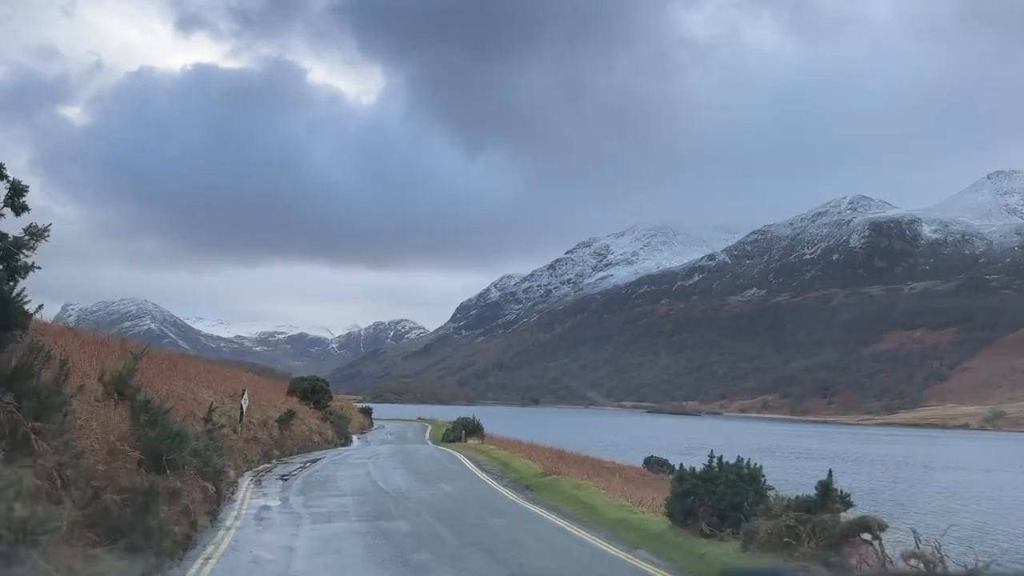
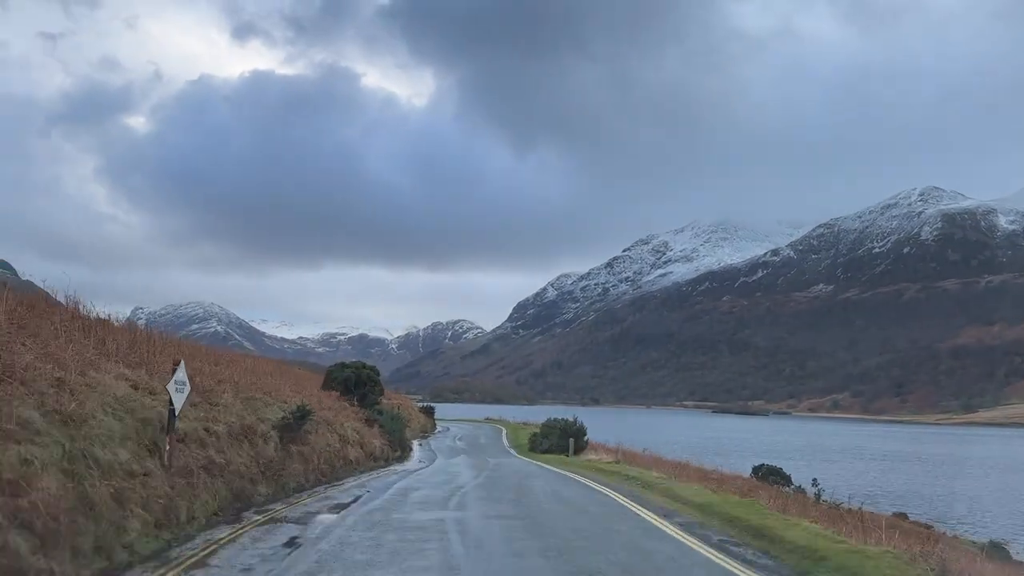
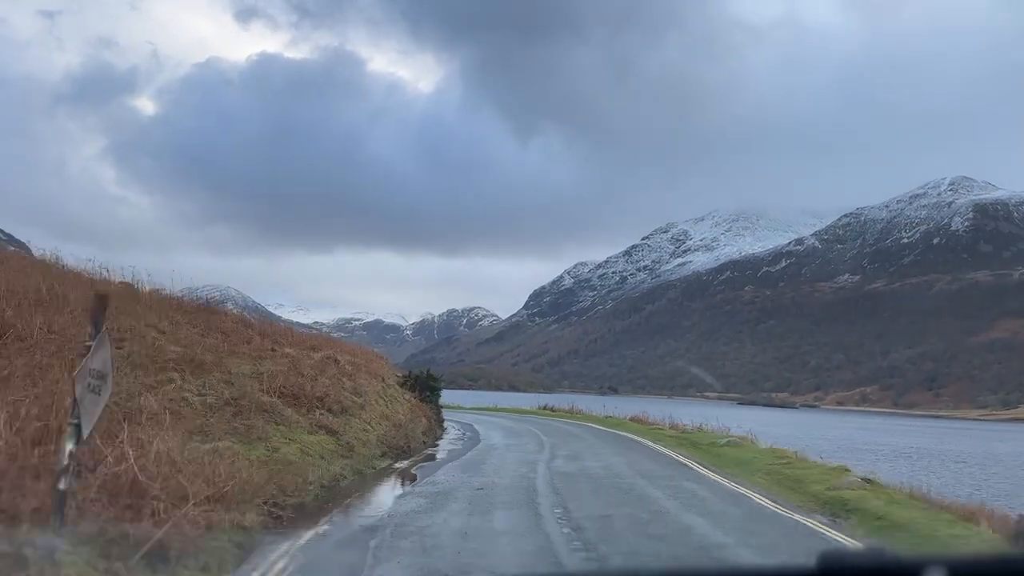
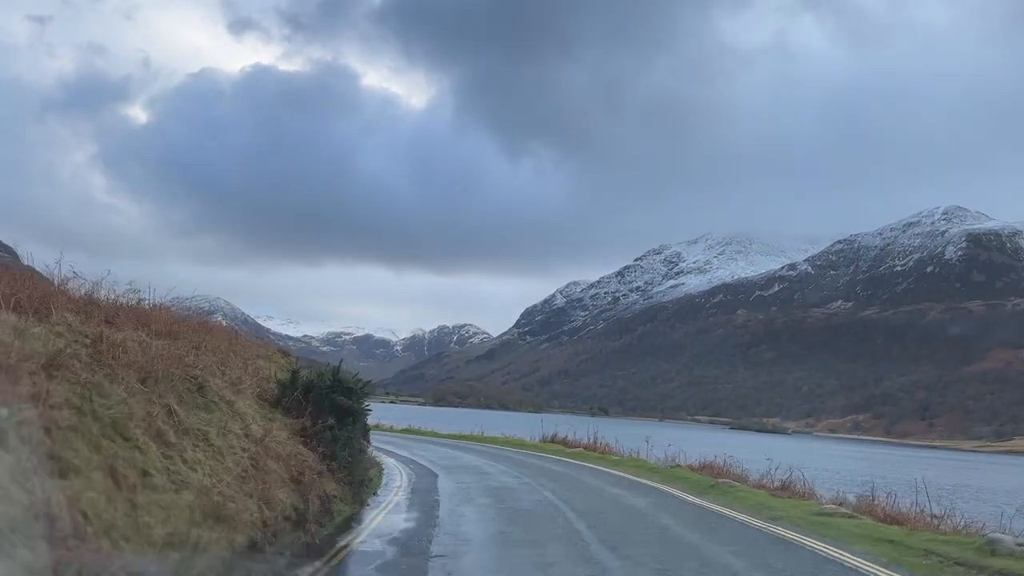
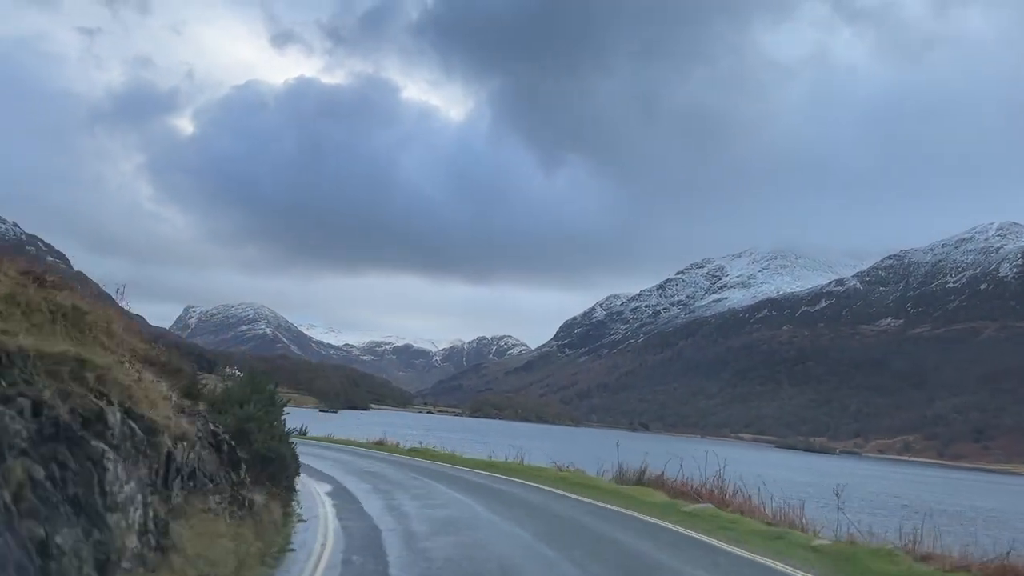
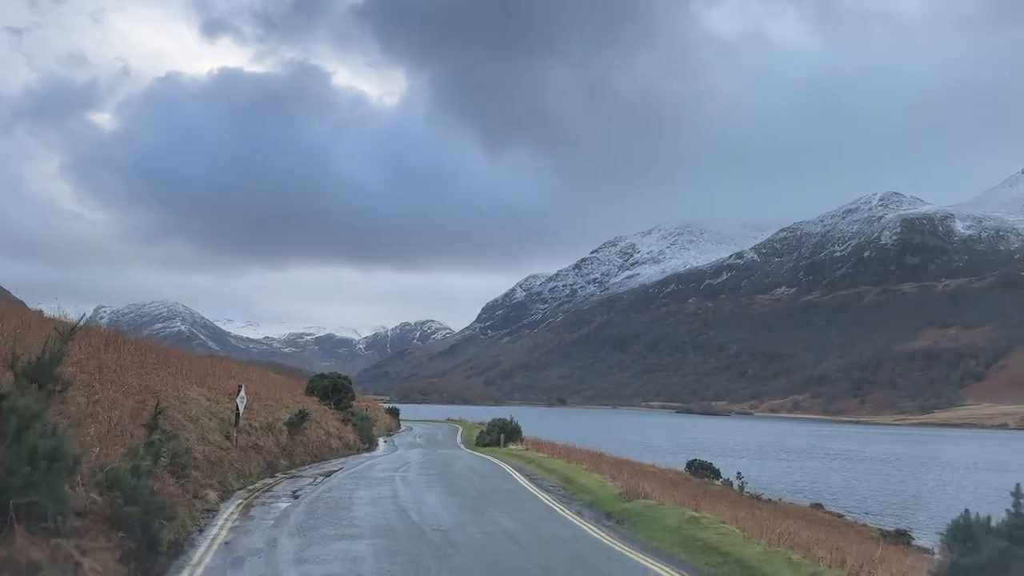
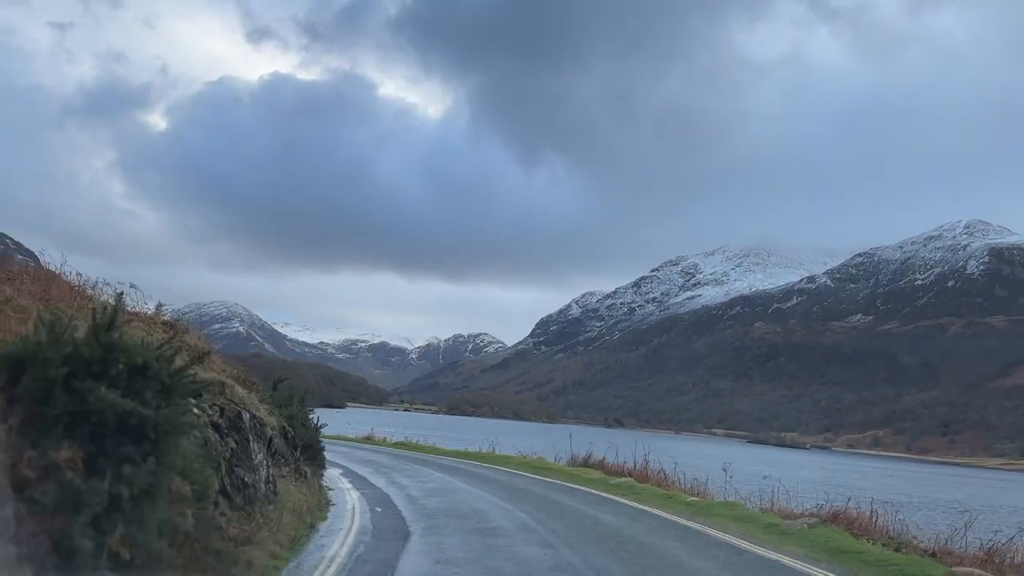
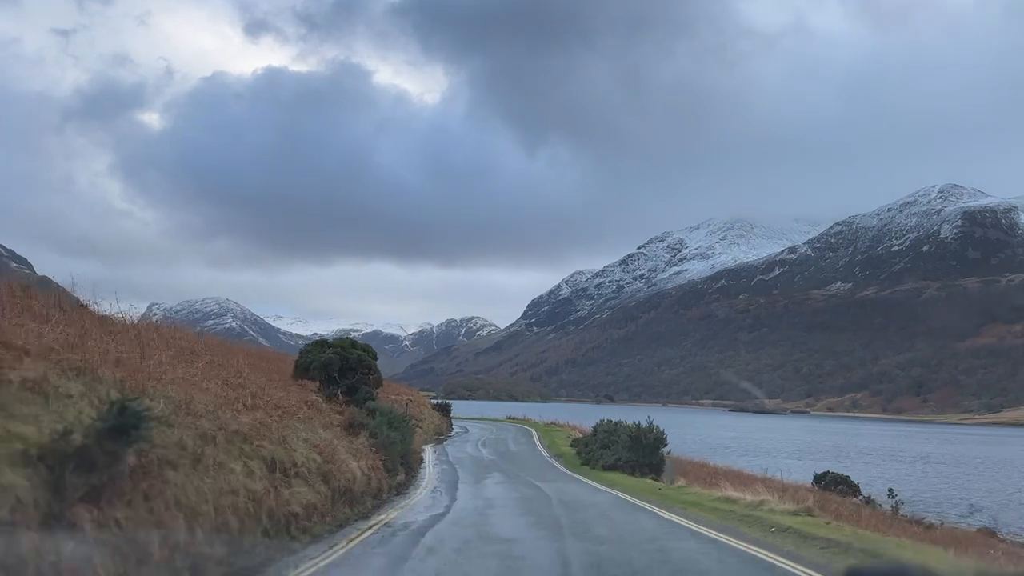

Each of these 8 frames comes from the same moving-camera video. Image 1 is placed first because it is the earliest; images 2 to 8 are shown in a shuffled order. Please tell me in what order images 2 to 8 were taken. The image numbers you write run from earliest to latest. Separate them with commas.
6, 2, 8, 3, 4, 7, 5
